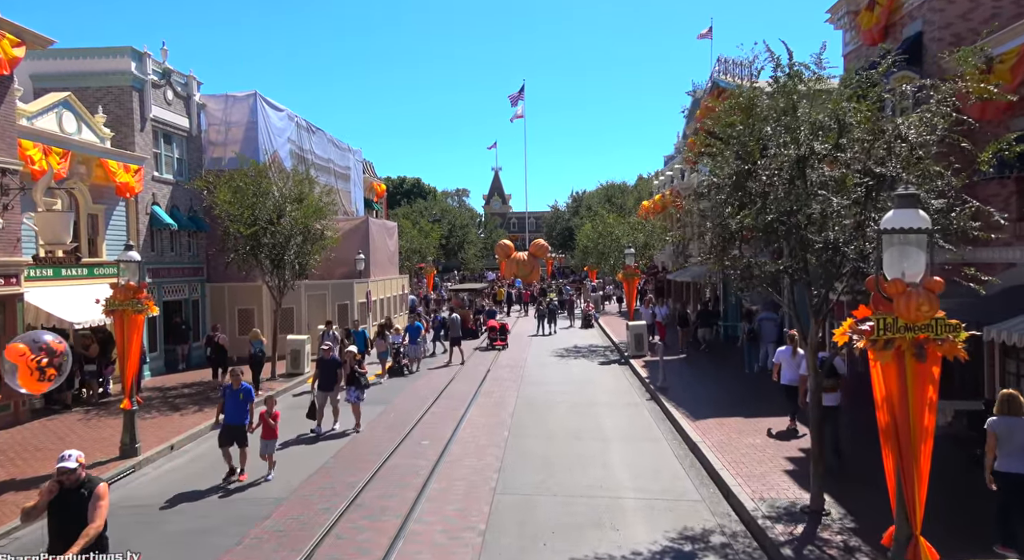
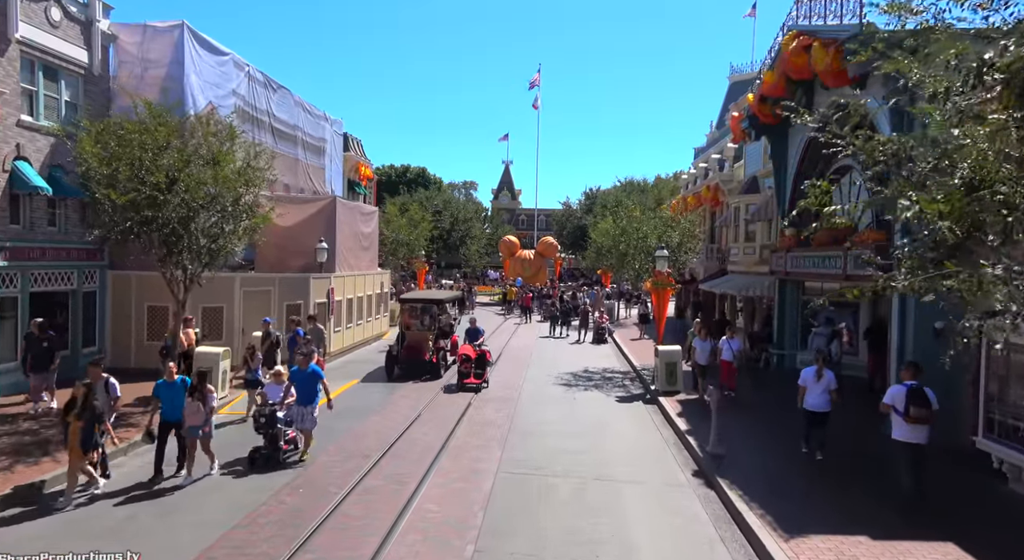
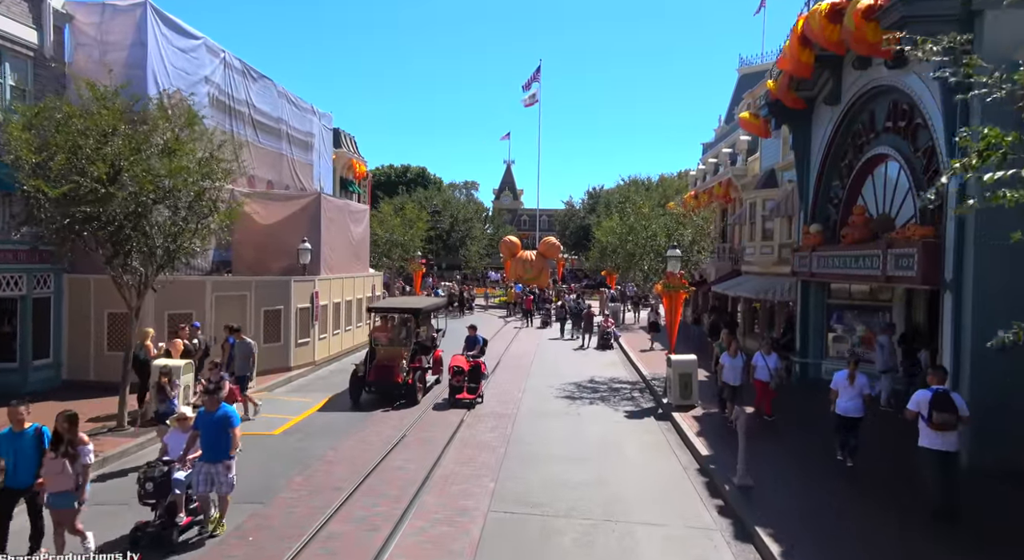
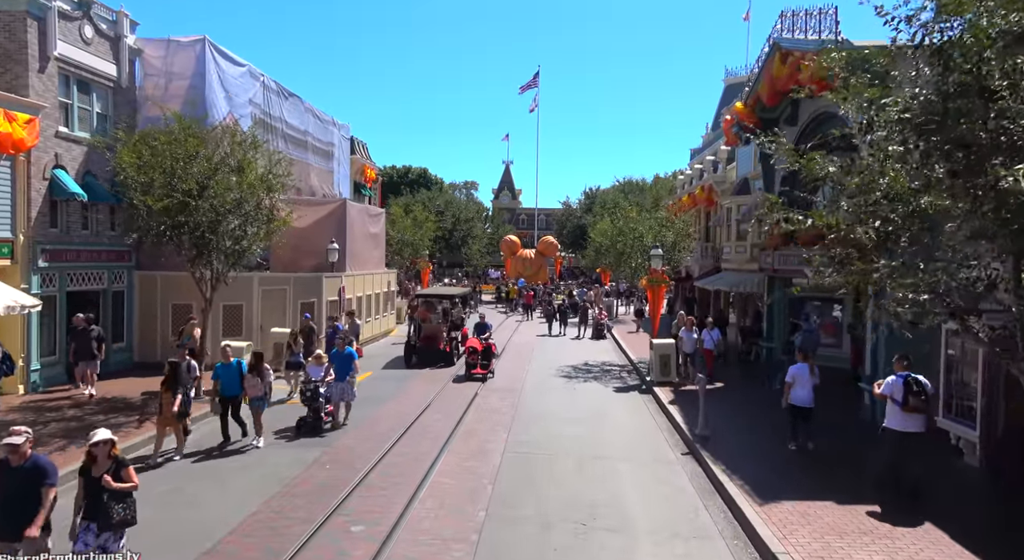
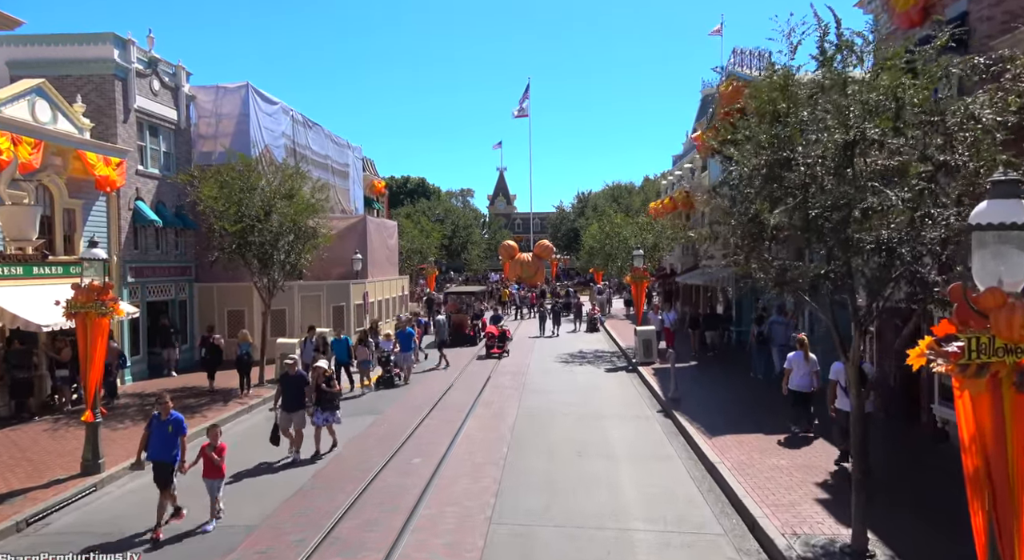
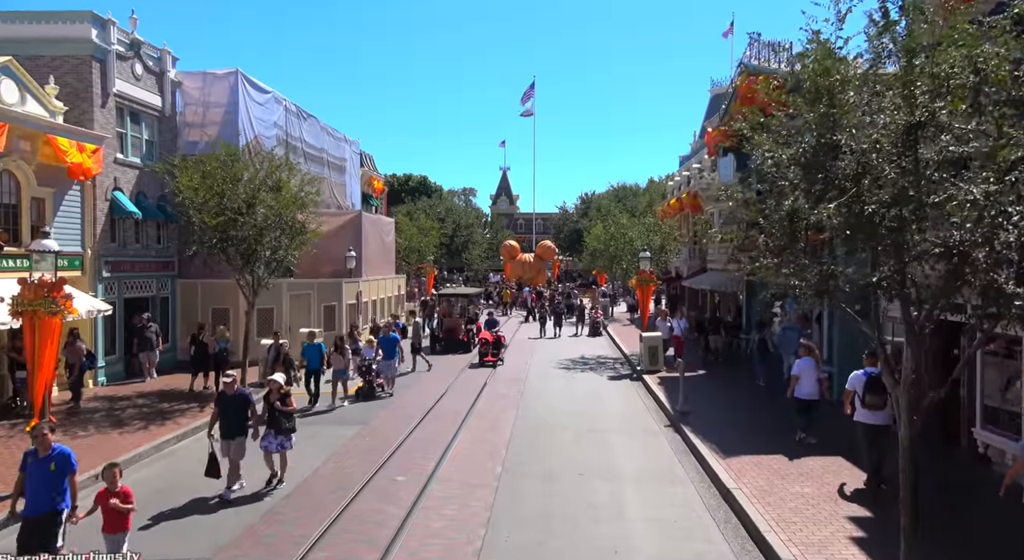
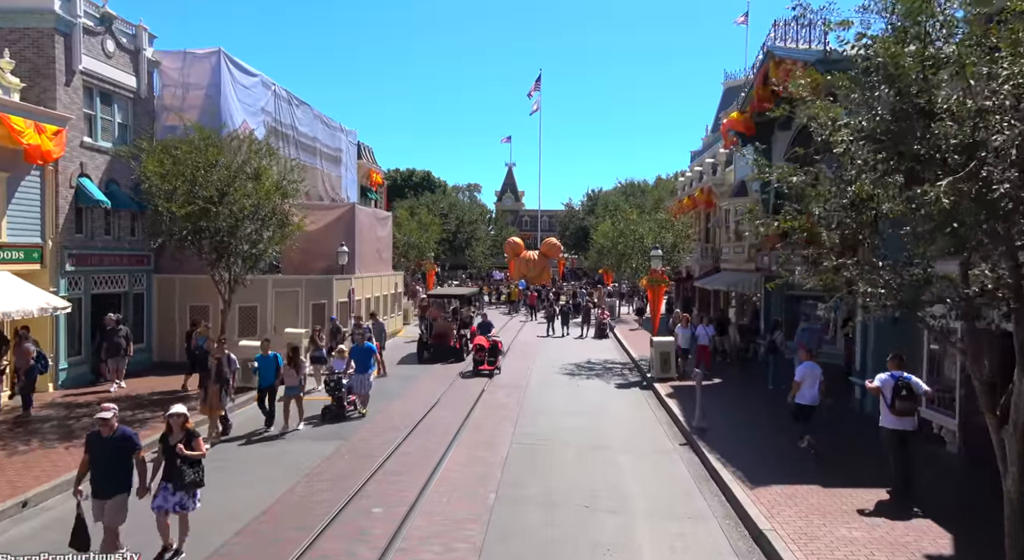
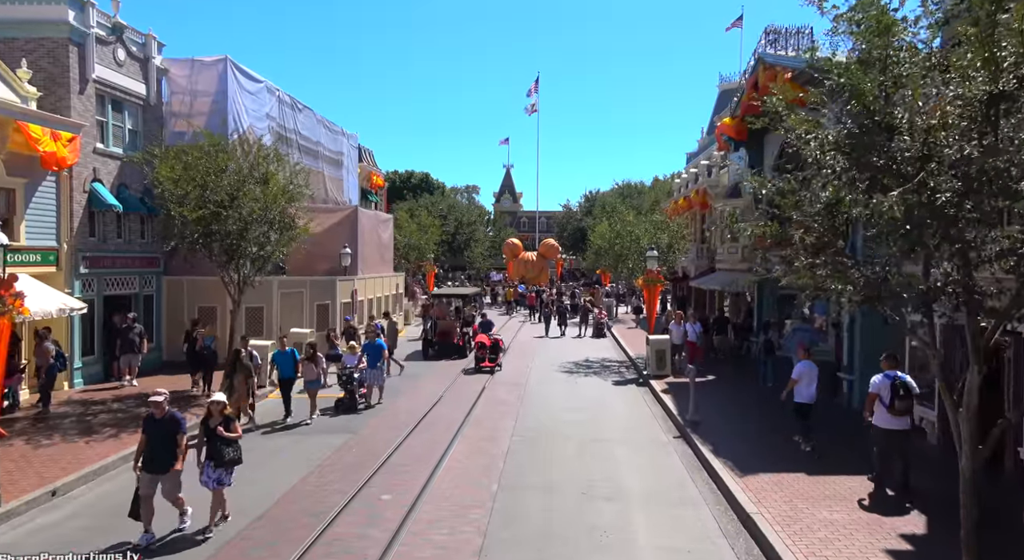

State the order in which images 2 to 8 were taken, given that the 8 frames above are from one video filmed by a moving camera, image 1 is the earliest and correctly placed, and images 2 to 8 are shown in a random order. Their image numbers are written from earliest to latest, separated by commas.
5, 6, 8, 7, 4, 2, 3
